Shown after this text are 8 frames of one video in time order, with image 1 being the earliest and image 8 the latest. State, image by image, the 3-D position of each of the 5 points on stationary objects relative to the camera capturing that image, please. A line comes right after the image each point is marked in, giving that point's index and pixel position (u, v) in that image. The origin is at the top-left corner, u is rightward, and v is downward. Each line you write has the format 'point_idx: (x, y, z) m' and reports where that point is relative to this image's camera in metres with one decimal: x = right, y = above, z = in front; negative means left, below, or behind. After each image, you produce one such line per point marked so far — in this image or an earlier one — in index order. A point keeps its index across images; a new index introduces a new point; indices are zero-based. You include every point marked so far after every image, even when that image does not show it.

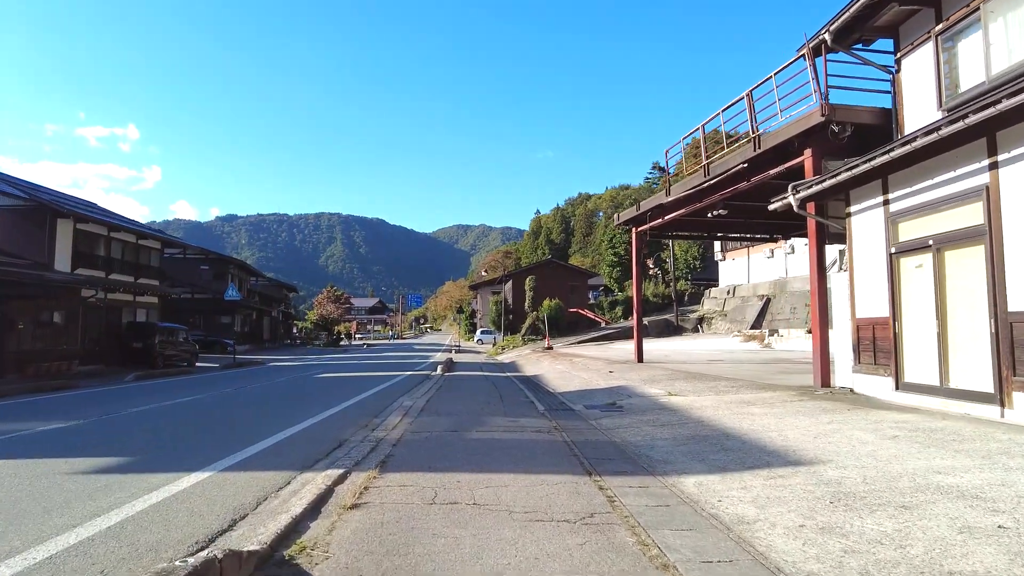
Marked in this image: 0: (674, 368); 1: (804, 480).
0: (+4.9, -2.4, +17.5) m
1: (+2.4, -1.6, +4.9) m
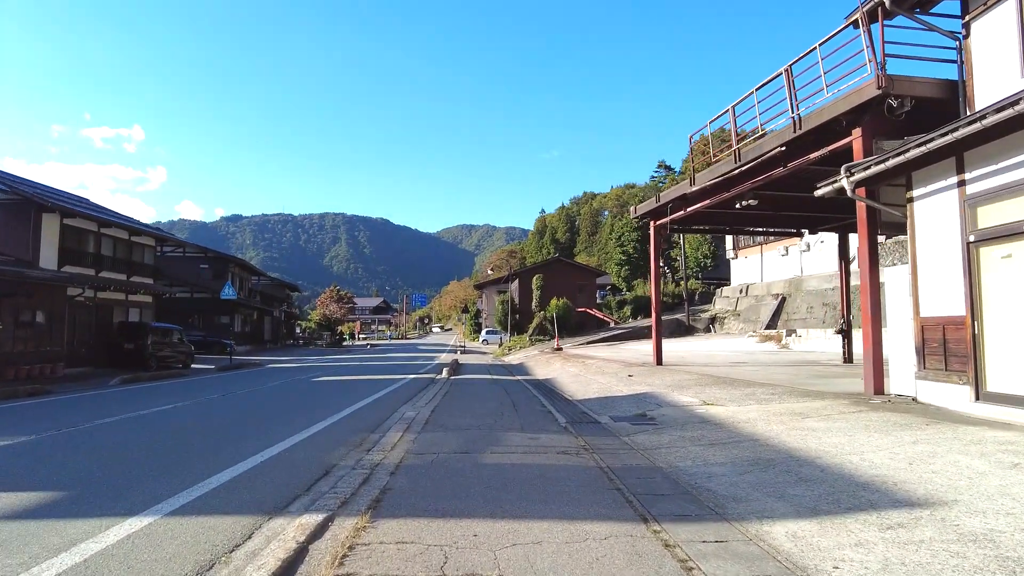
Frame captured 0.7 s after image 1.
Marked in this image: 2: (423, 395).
0: (+5.2, -2.3, +16.3) m
1: (+2.6, -1.5, +3.7) m
2: (-2.0, -2.4, +13.5) m
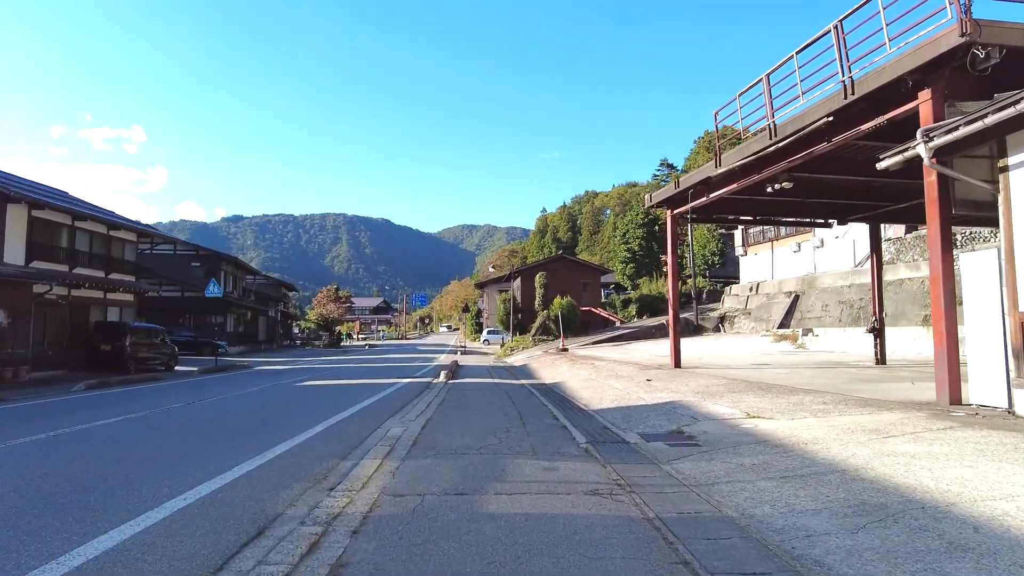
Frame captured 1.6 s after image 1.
0: (+5.3, -2.2, +14.7) m
1: (+2.7, -1.4, +2.0) m
2: (-1.9, -2.3, +11.8) m
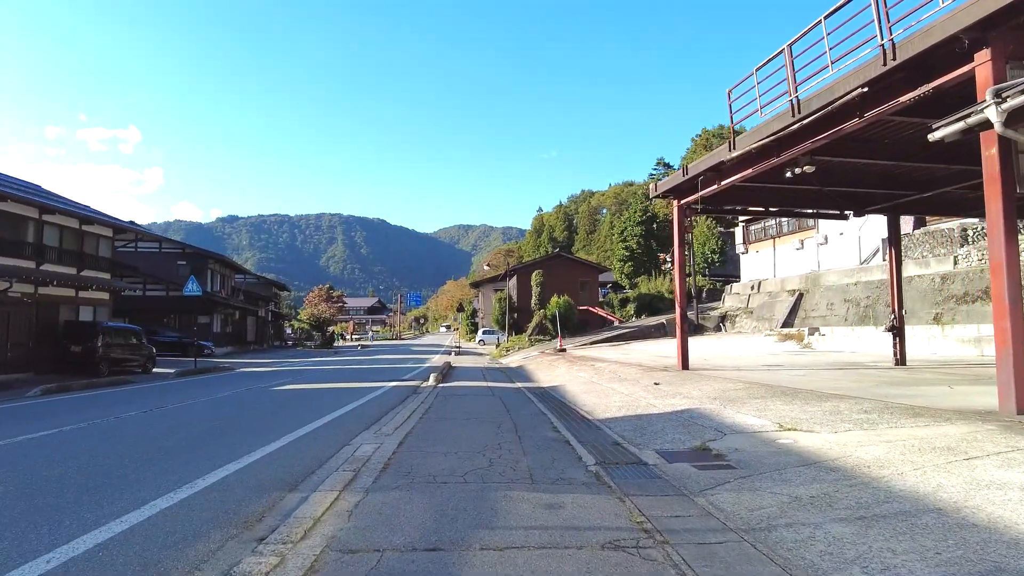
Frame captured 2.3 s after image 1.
0: (+5.2, -2.1, +13.5) m
1: (+2.7, -1.3, +0.8) m
2: (-2.0, -2.2, +10.6) m
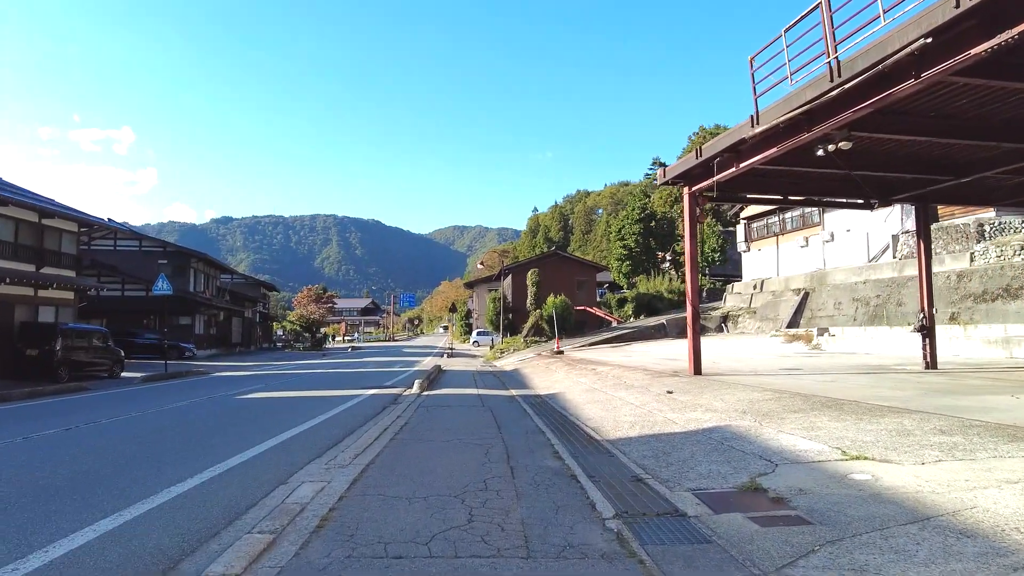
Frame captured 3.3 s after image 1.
0: (+5.0, -2.0, +11.9) m
1: (+2.6, -1.1, -0.8) m
2: (-2.1, -2.1, +9.0) m
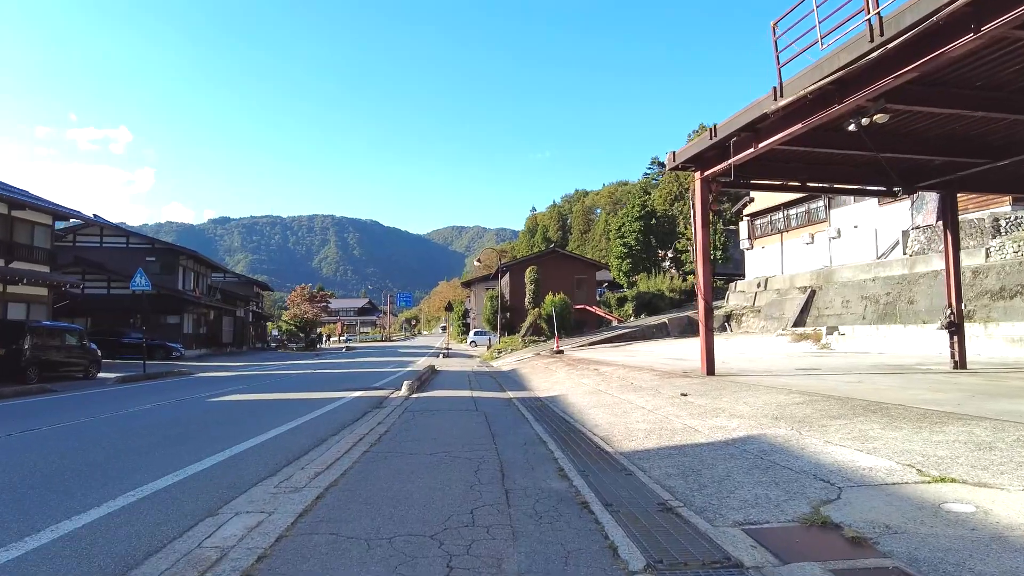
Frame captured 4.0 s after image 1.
0: (+5.0, -1.8, +10.8) m
1: (+2.6, -1.0, -1.9) m
2: (-2.1, -1.9, +7.8) m
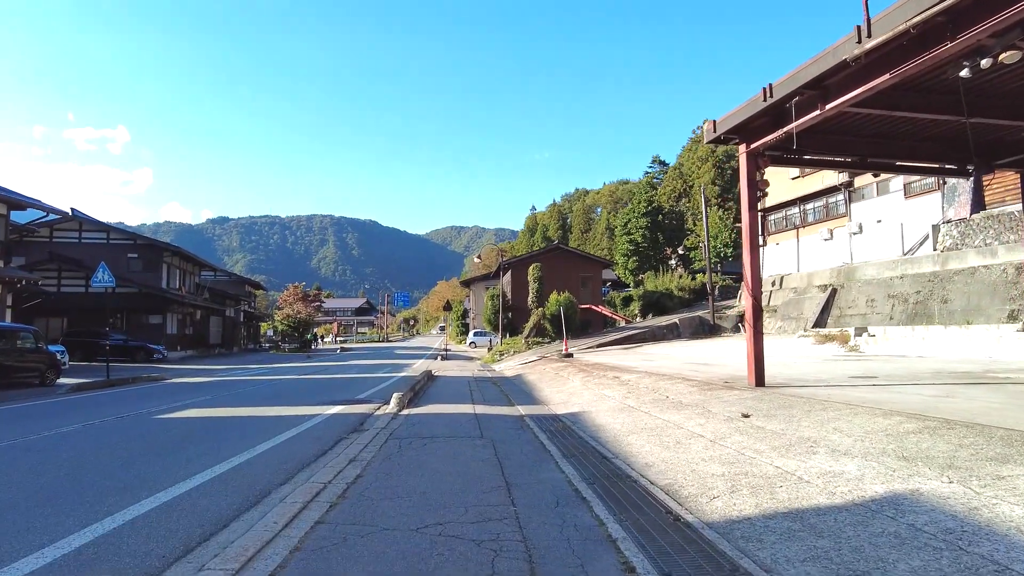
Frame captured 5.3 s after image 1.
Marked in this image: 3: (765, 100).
0: (+5.2, -1.7, +8.6) m
1: (+2.8, -0.9, -4.1) m
2: (-1.9, -1.8, +5.6) m
3: (+4.4, +3.3, +10.4) m
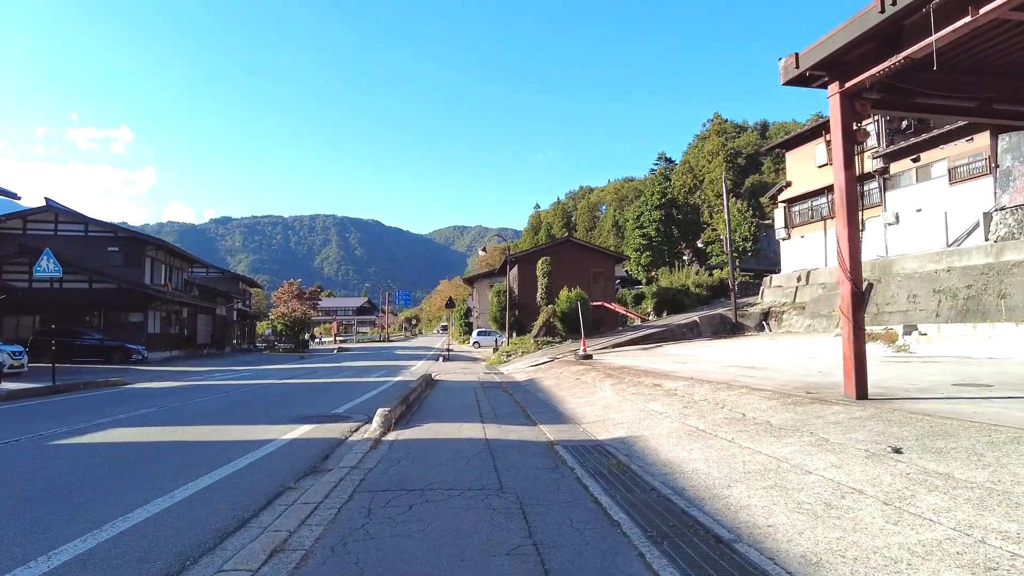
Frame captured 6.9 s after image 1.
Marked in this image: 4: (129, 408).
0: (+5.5, -1.4, +5.8) m
1: (+3.1, -0.6, -6.8) m
2: (-1.6, -1.5, +2.9) m
3: (+4.7, +3.5, +7.7) m
4: (-8.2, -2.6, +12.6) m
